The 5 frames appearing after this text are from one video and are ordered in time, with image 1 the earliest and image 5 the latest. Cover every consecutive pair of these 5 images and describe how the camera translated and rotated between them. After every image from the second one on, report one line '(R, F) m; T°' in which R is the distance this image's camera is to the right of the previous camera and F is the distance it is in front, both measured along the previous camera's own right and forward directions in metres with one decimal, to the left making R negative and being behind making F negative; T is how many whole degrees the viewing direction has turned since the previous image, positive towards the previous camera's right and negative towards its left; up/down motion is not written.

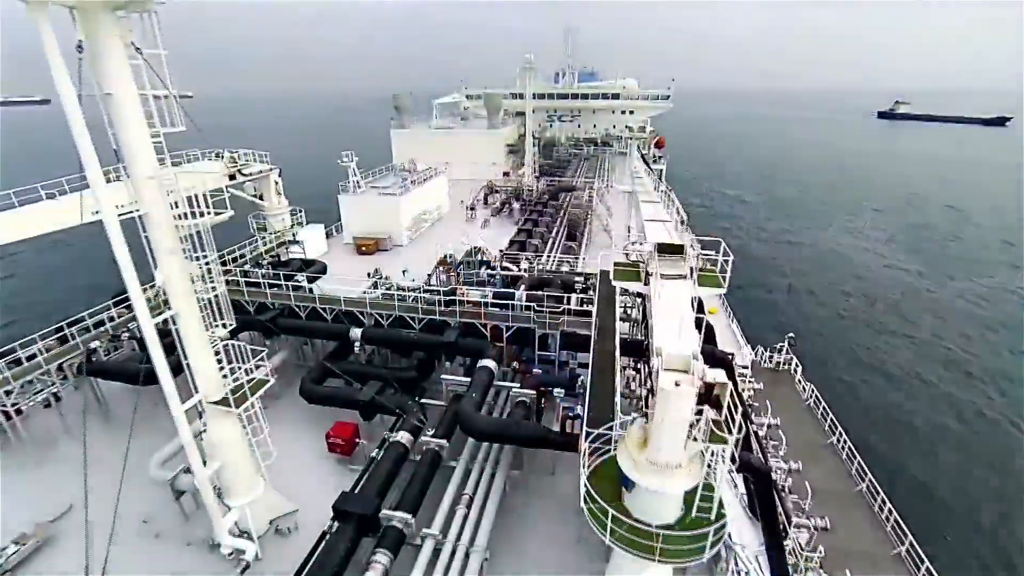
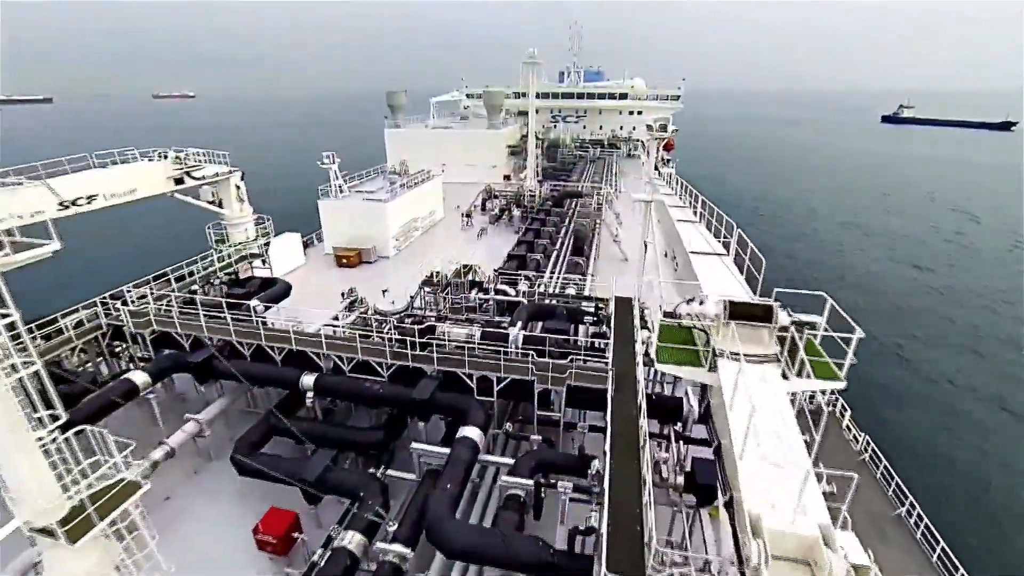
(+0.2, +3.1) m; 0°
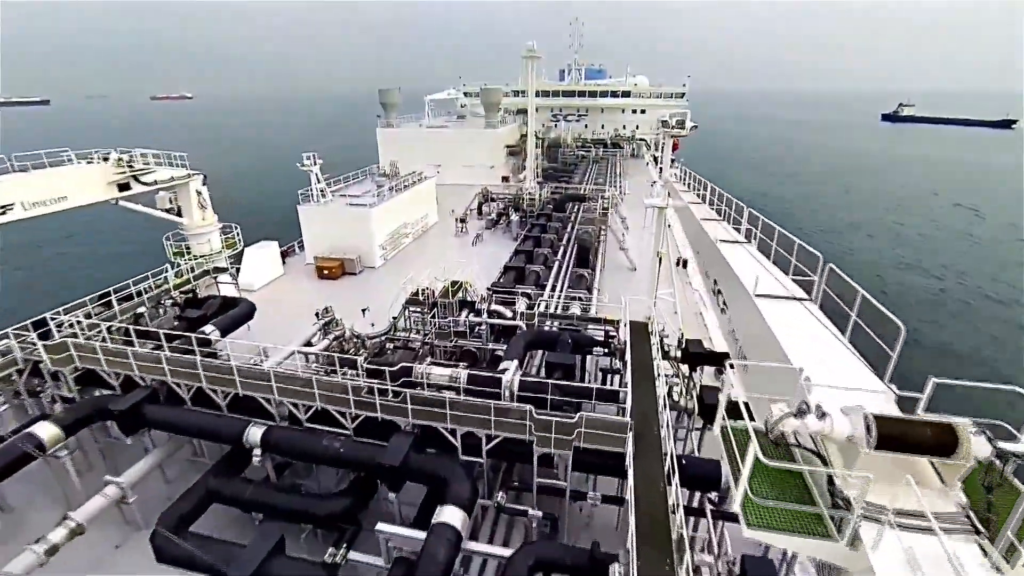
(+0.1, +2.2) m; 0°
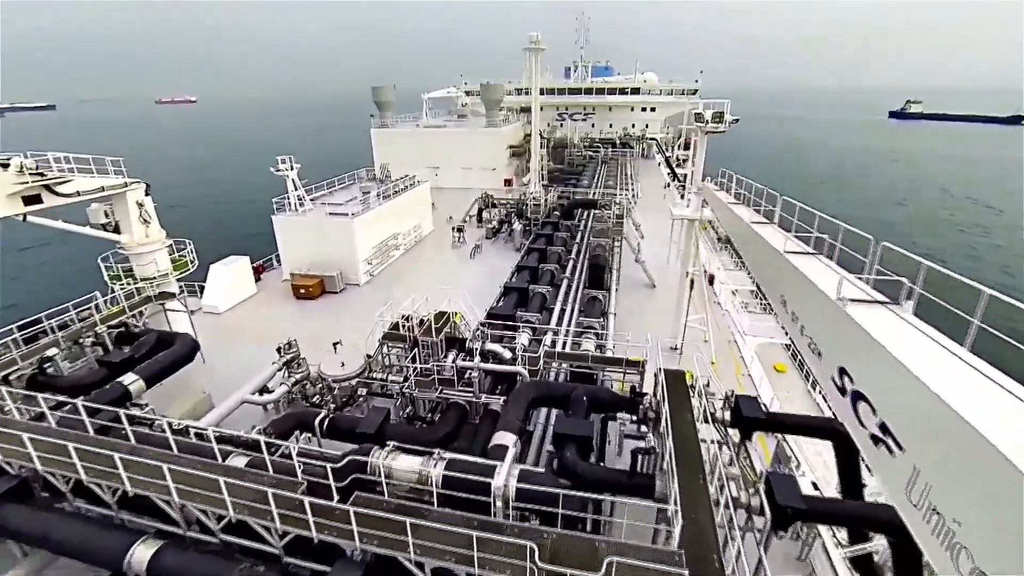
(+0.2, +2.9) m; -1°
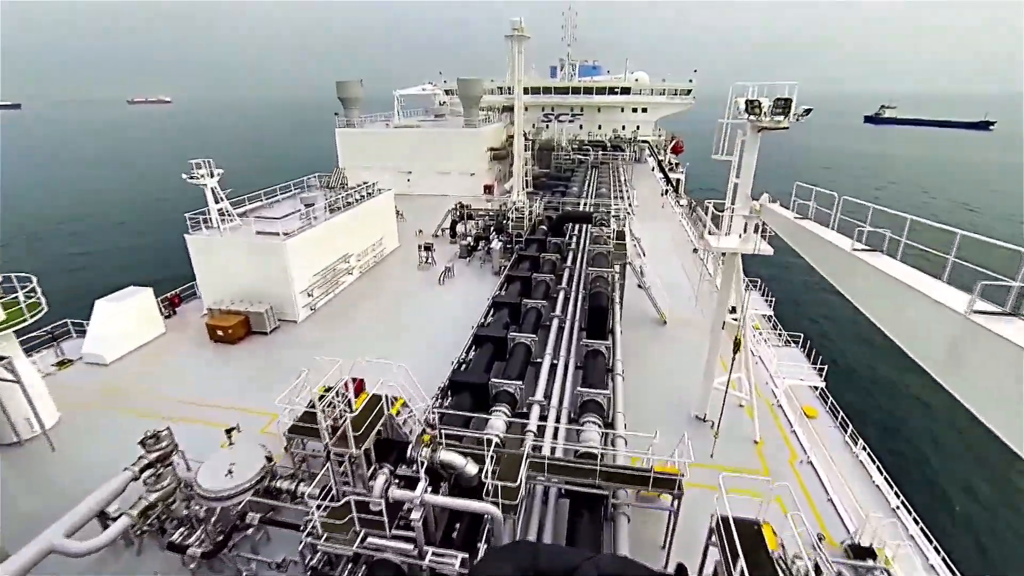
(+0.3, +4.2) m; +2°
